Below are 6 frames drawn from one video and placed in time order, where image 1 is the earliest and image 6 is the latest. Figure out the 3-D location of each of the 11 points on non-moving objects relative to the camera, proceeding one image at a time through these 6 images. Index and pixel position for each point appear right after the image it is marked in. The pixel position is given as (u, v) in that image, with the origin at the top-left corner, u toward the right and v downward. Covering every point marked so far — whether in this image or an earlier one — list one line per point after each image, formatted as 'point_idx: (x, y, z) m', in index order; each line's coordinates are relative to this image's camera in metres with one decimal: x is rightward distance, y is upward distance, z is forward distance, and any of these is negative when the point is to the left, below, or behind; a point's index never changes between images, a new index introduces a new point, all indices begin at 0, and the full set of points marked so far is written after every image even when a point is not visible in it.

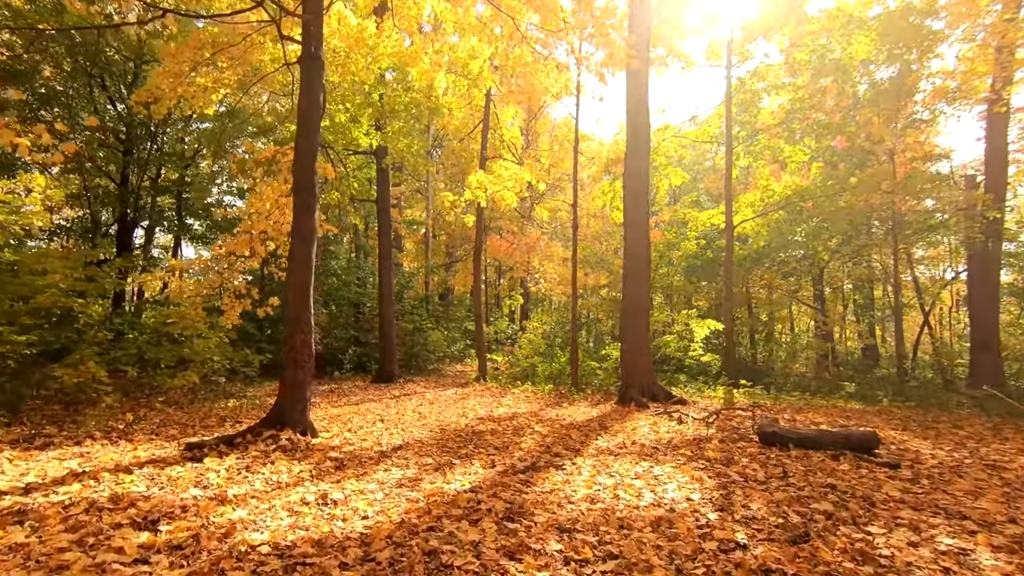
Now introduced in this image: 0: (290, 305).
0: (-2.4, -0.2, +5.7) m
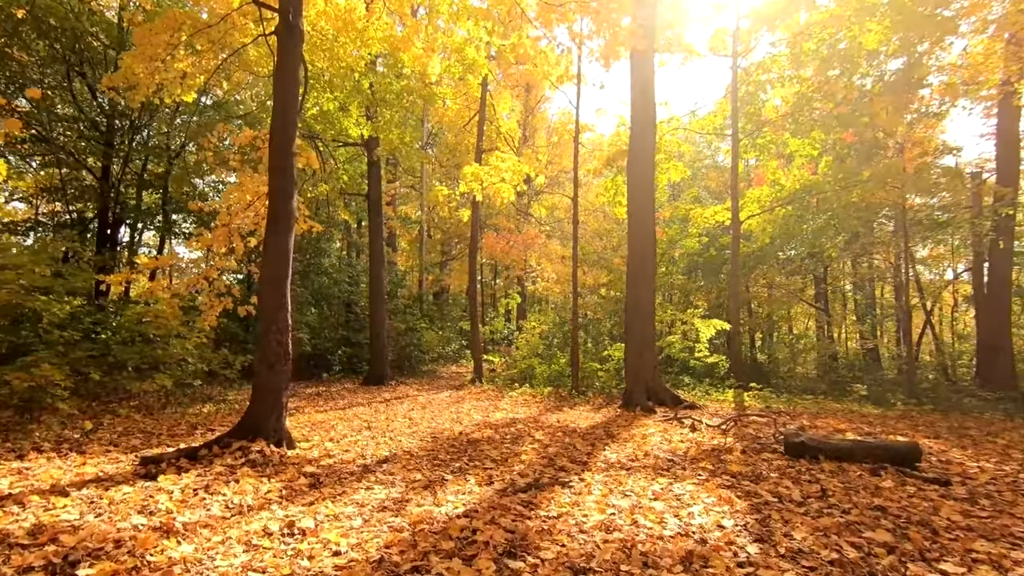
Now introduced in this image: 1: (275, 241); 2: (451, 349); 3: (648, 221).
0: (-2.4, -0.1, +5.2) m
1: (-2.3, +0.5, +5.2) m
2: (-2.1, -2.1, +18.1) m
3: (+2.3, +1.1, +9.1) m
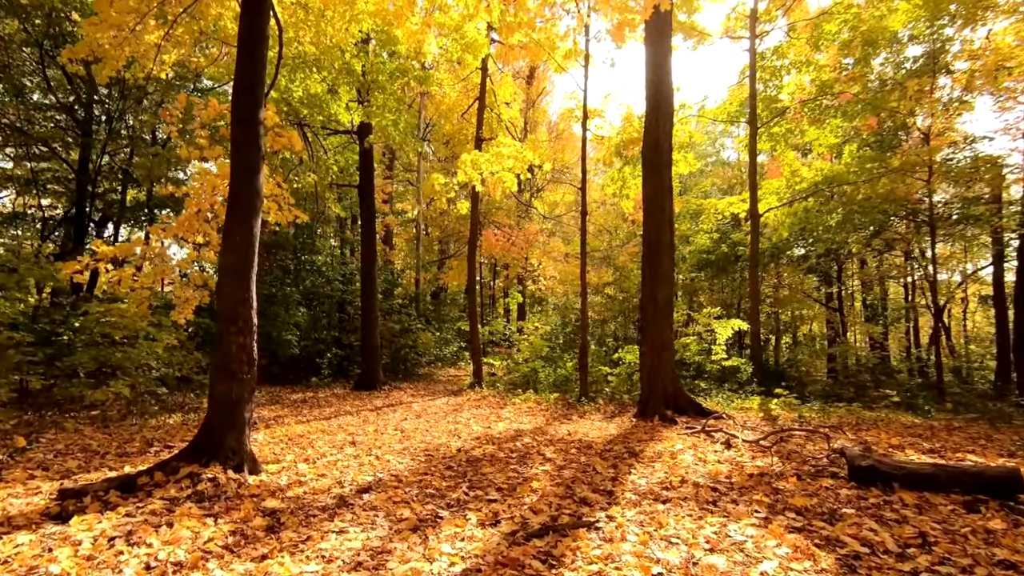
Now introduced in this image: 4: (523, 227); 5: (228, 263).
0: (-2.3, -0.1, +4.3) m
1: (-2.3, +0.5, +4.4) m
2: (-2.0, -2.0, +17.3) m
3: (+2.4, +1.2, +8.3) m
4: (+0.3, +1.9, +16.9) m
5: (-2.3, +0.2, +4.3) m
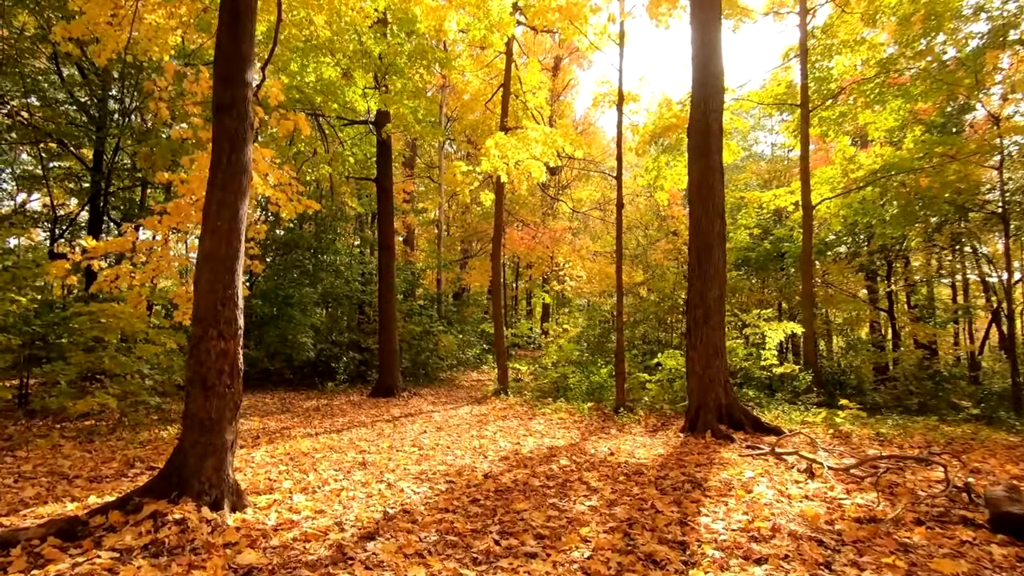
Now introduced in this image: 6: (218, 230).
0: (-2.1, 0.0, +3.6) m
1: (-2.0, +0.6, +3.6) m
2: (-1.2, -2.0, +16.5) m
3: (+2.8, +1.2, +7.3) m
4: (+1.1, +1.9, +16.0) m
5: (-2.0, +0.2, +3.6) m
6: (-2.0, +0.4, +3.6) m
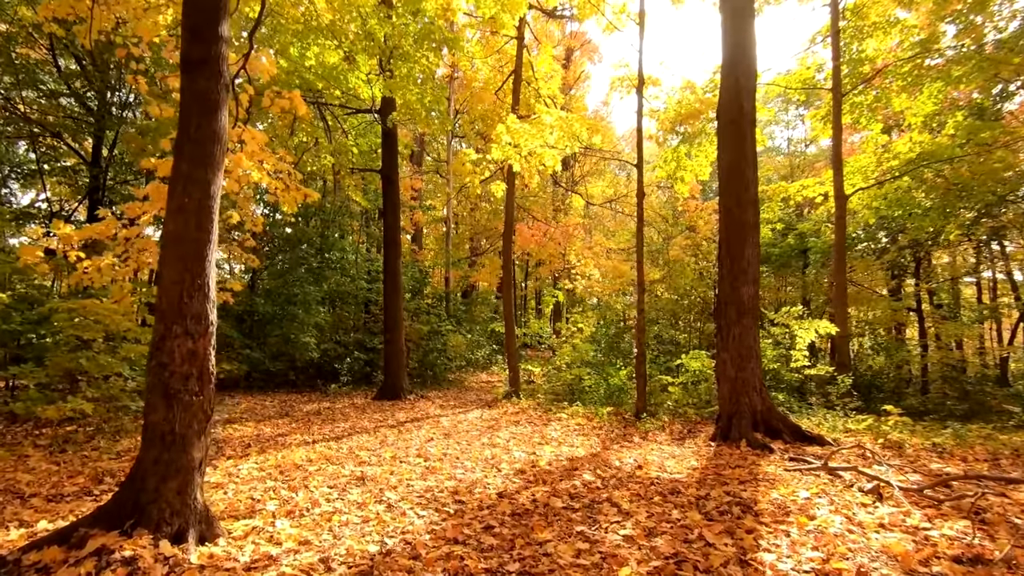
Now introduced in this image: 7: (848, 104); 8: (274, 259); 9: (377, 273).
0: (-1.9, 0.0, +3.0) m
1: (-1.9, +0.6, +3.1) m
2: (-0.9, -2.0, +15.9) m
3: (+3.0, +1.3, +6.7) m
4: (+1.4, +1.9, +15.4) m
5: (-1.9, +0.3, +3.0) m
6: (-1.9, +0.4, +3.1) m
7: (+7.3, +4.0, +11.6) m
8: (-5.5, +0.7, +12.4) m
9: (-3.6, +0.4, +14.1) m
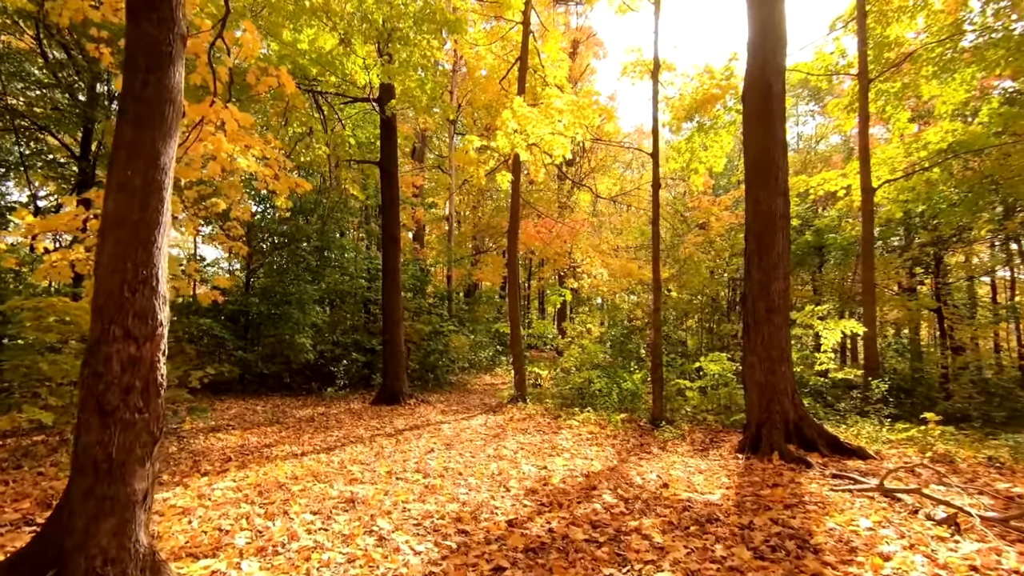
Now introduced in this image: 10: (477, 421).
0: (-1.9, +0.1, +2.5) m
1: (-1.8, +0.7, +2.5) m
2: (-0.8, -1.9, +15.3) m
3: (+3.1, +1.3, +6.1) m
4: (+1.5, +2.0, +14.8) m
5: (-1.8, +0.3, +2.5) m
6: (-1.8, +0.5, +2.5) m
7: (+7.4, +4.0, +11.0) m
8: (-5.4, +0.7, +11.9) m
9: (-3.4, +0.4, +13.5) m
10: (-0.5, -2.0, +8.1) m
